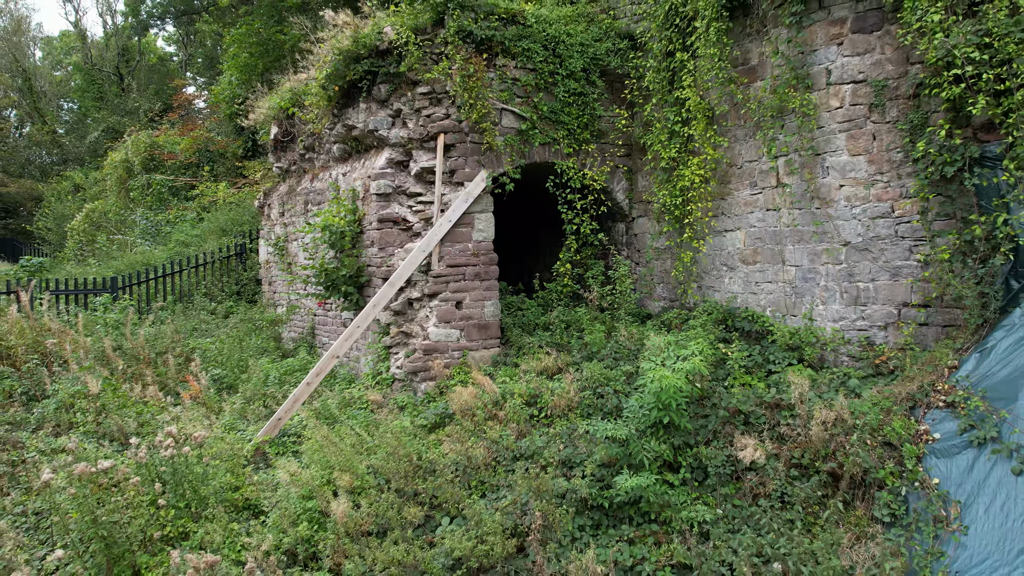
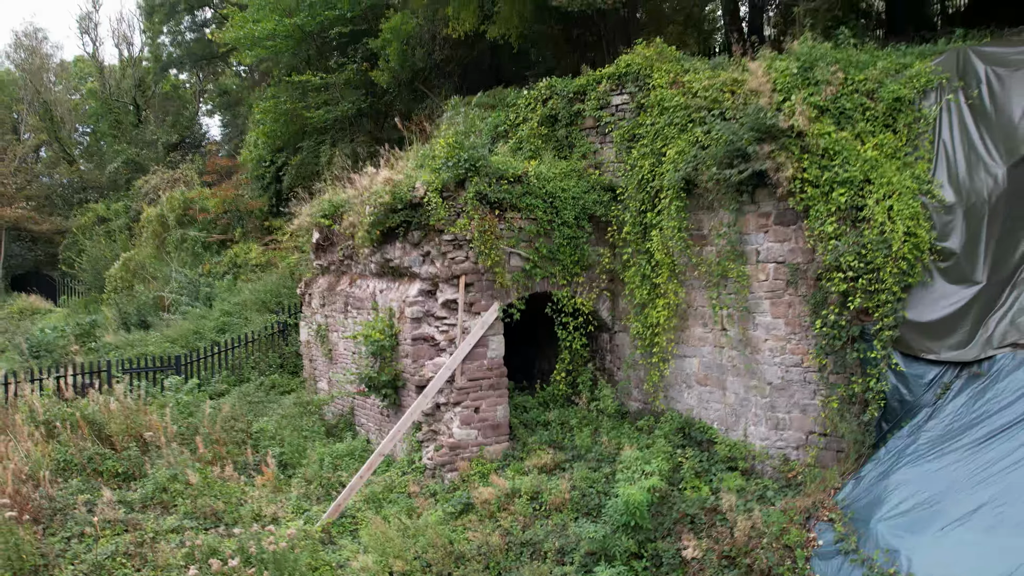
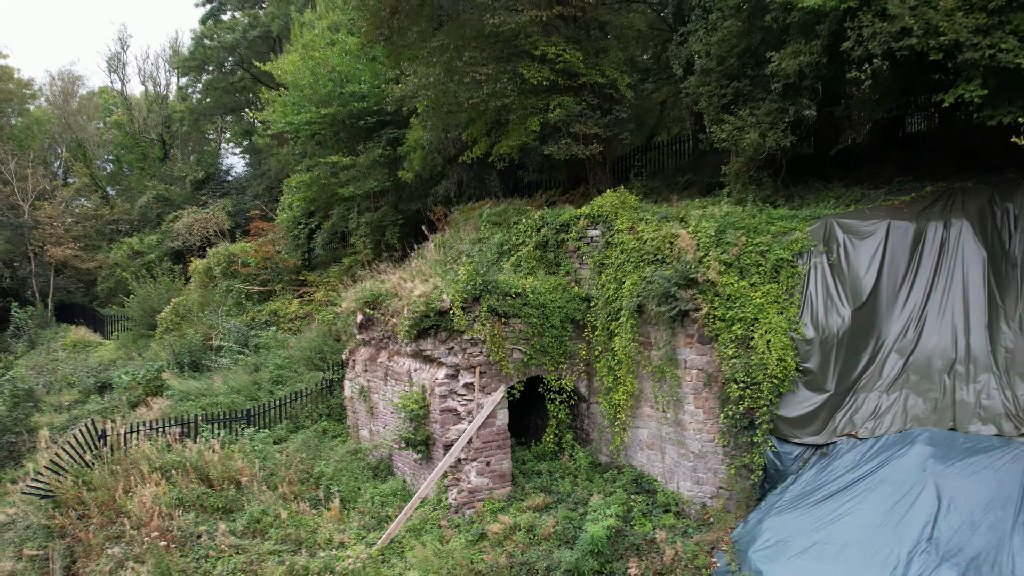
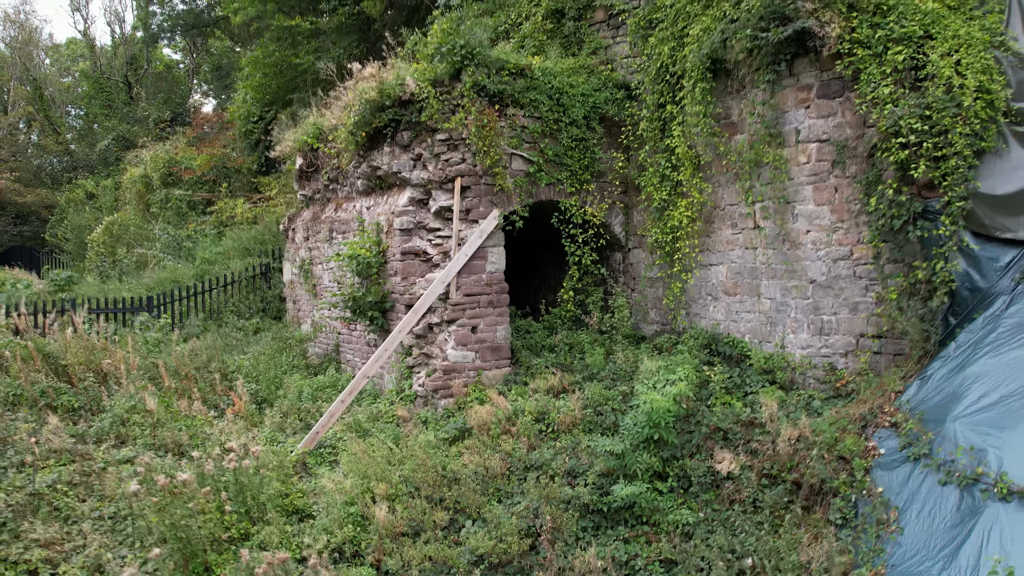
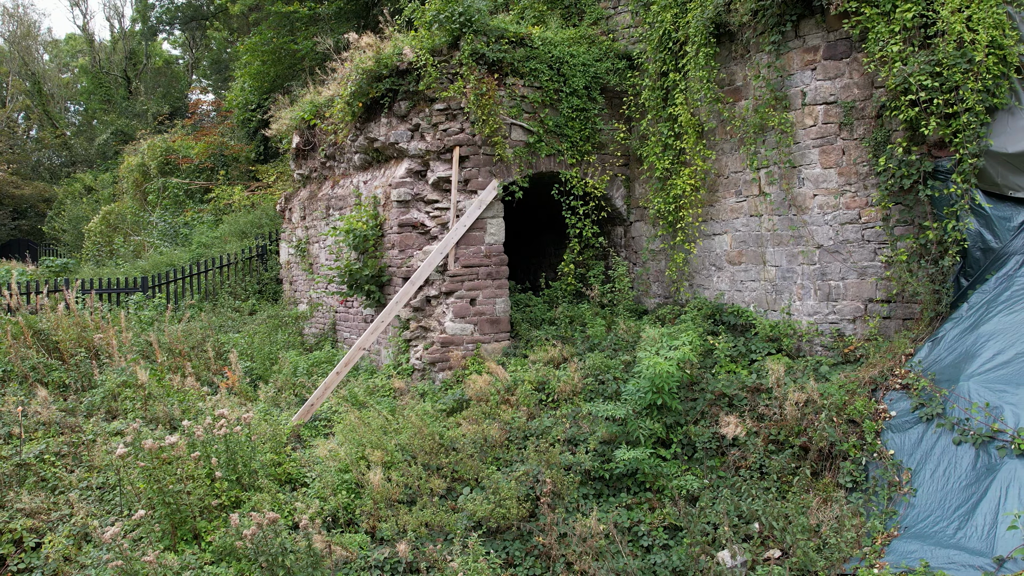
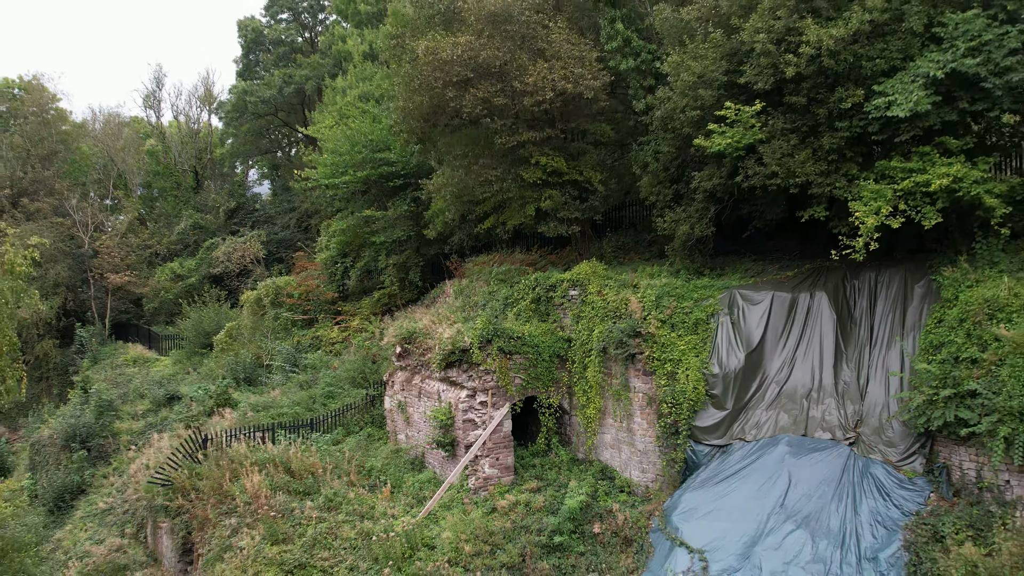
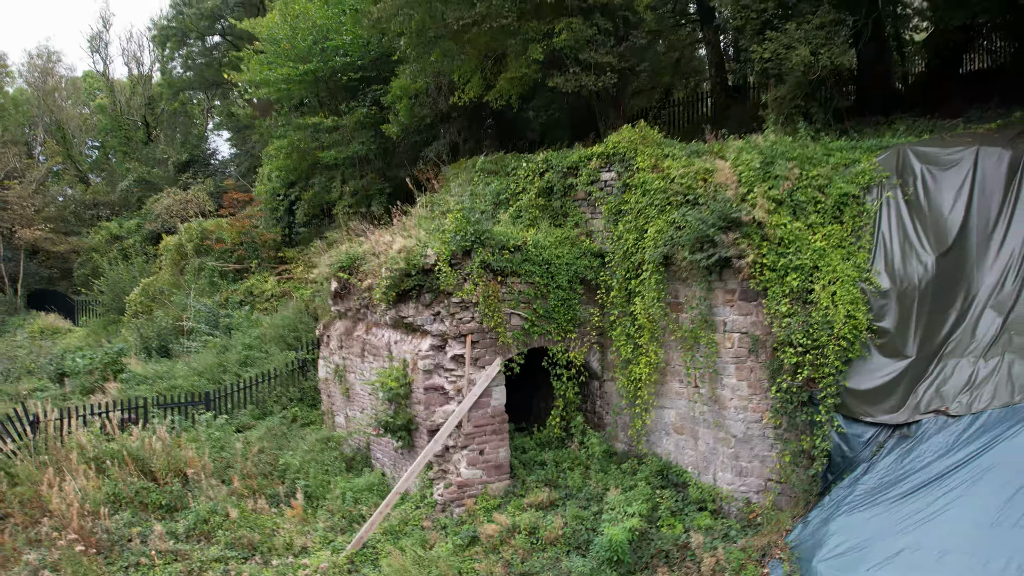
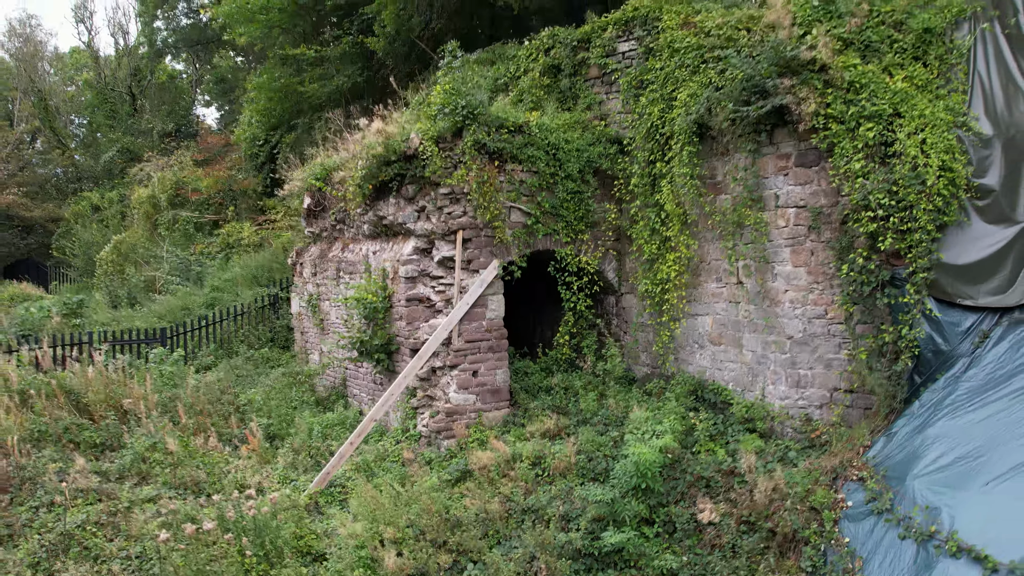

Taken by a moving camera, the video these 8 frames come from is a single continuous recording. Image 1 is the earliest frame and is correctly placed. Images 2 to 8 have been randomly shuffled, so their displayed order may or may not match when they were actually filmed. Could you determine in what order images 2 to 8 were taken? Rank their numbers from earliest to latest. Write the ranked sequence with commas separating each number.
5, 4, 8, 2, 7, 3, 6
